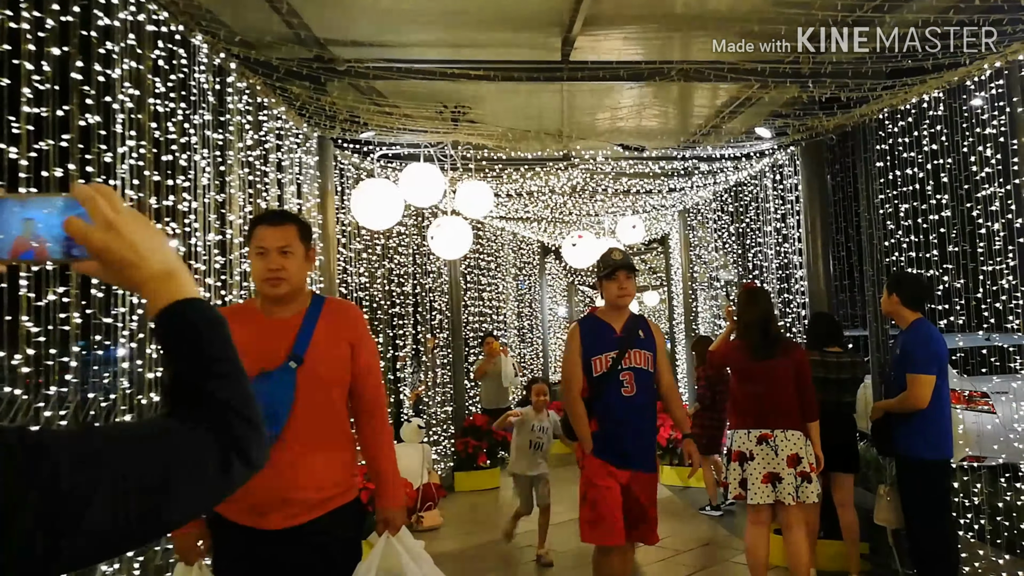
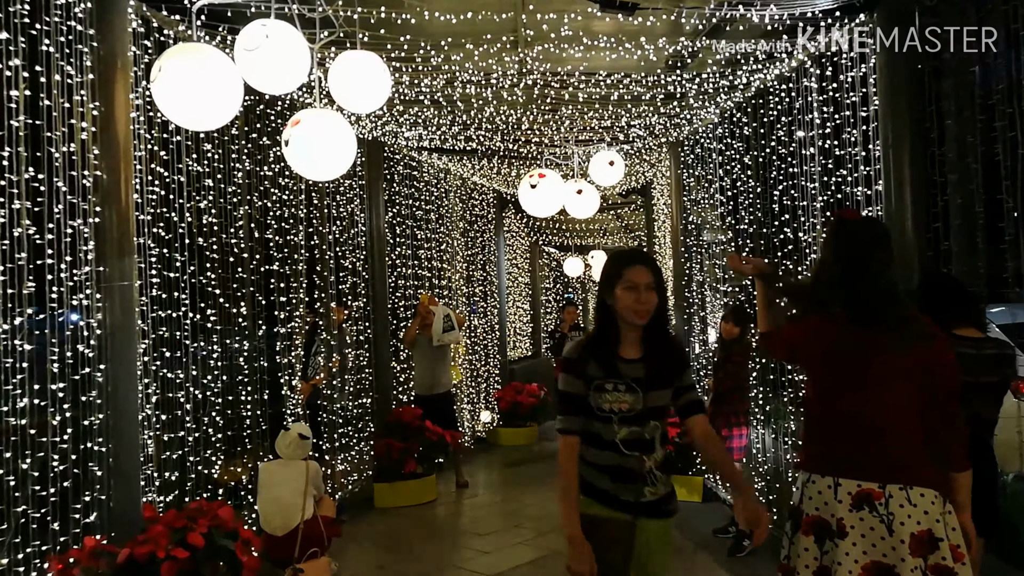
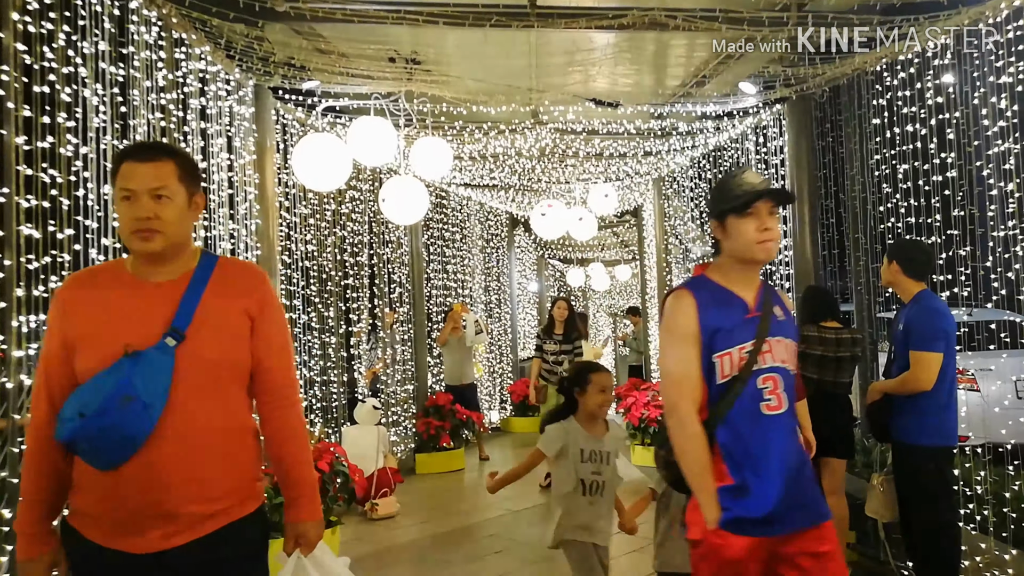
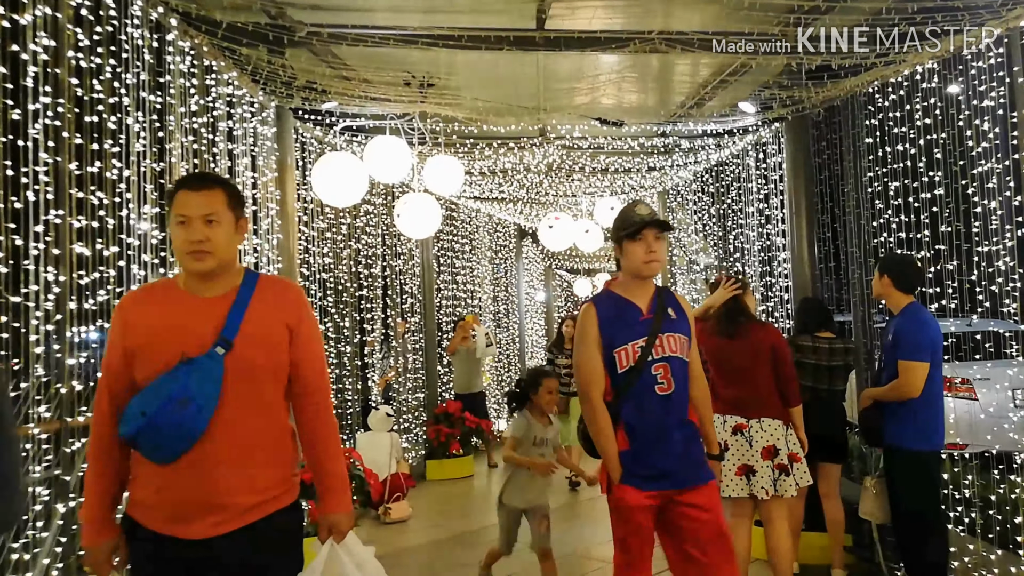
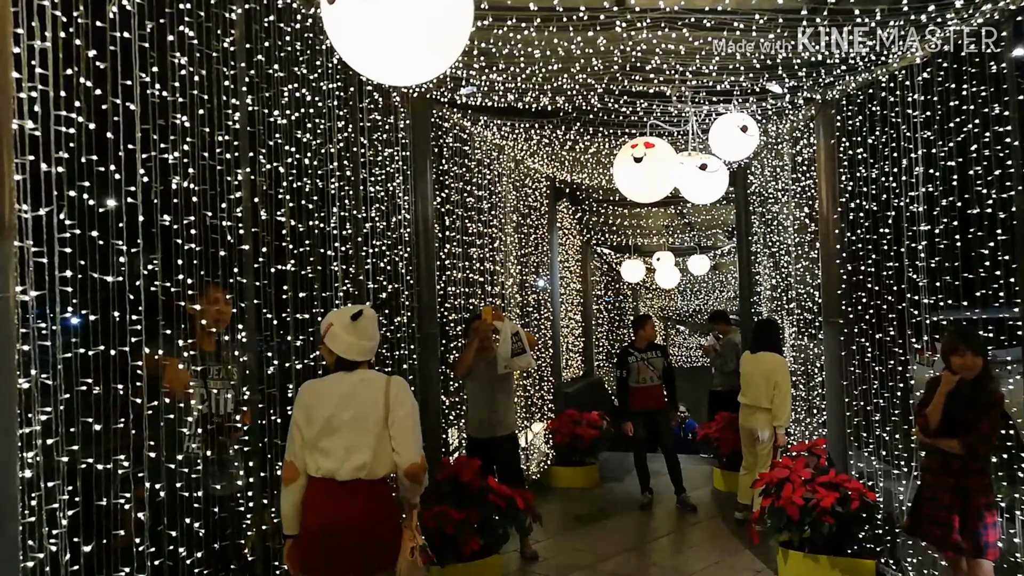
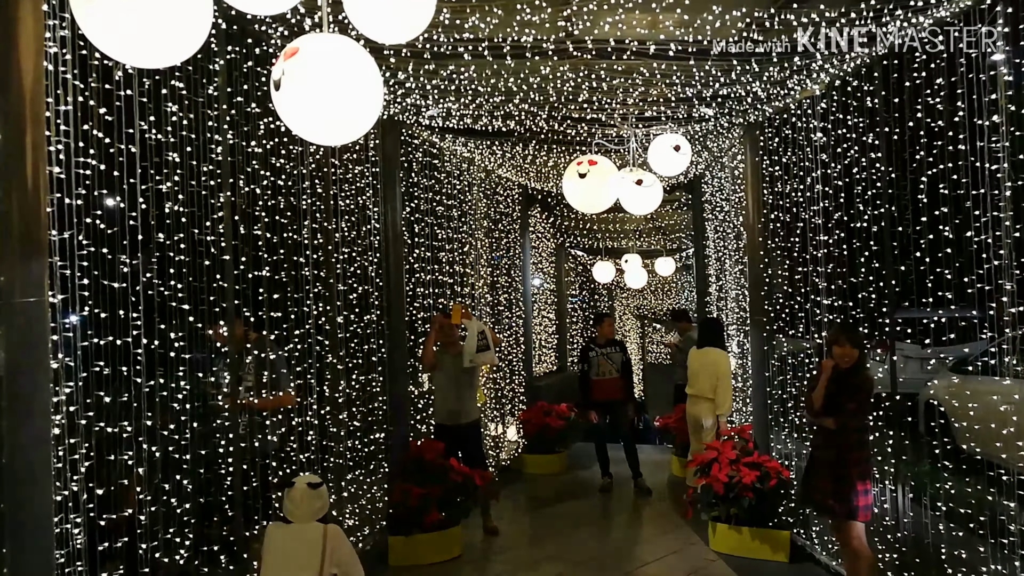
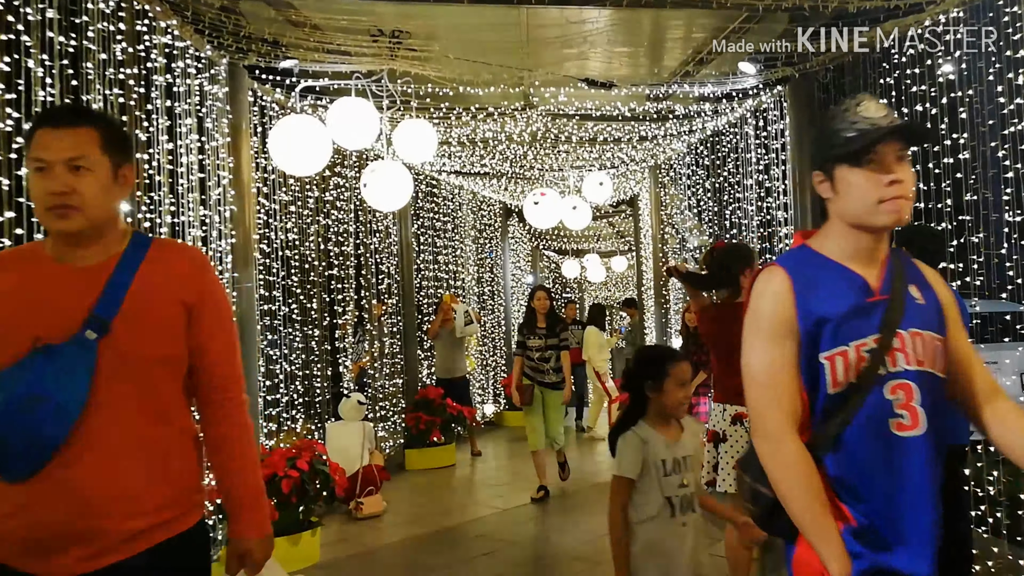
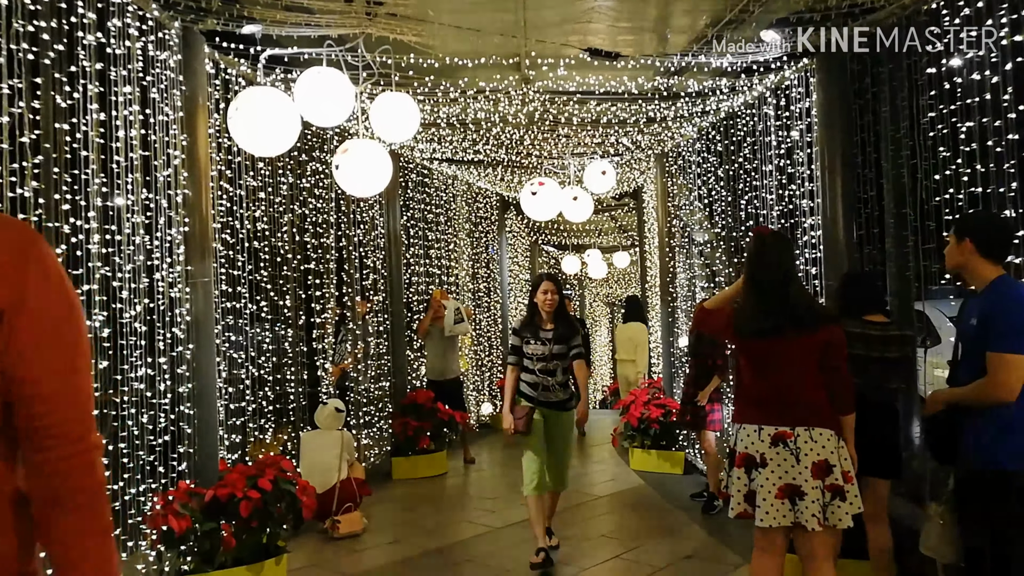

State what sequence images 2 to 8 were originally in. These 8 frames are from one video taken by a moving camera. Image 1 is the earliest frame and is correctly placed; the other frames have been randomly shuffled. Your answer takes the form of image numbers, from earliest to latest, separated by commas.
4, 3, 7, 8, 2, 6, 5
